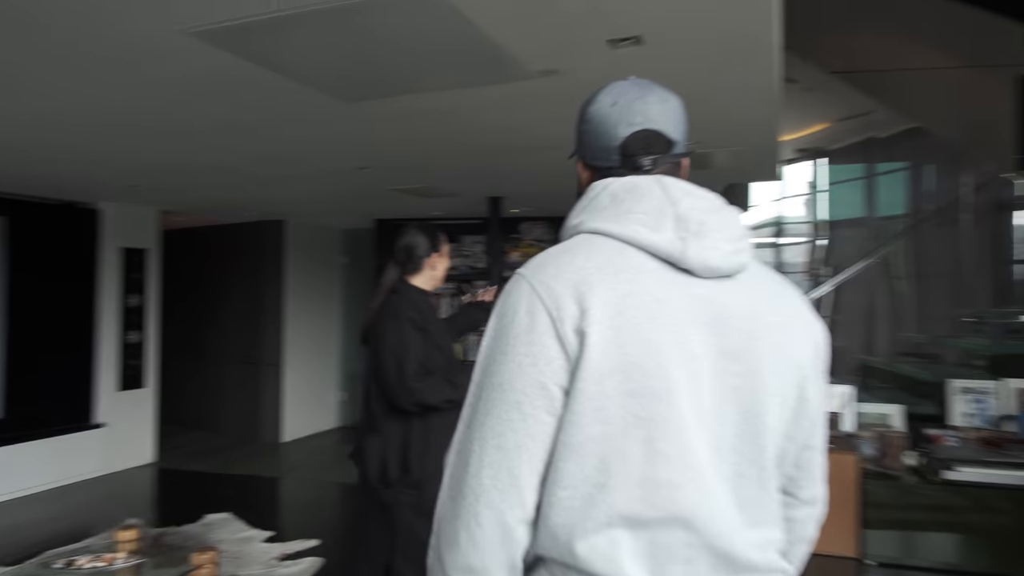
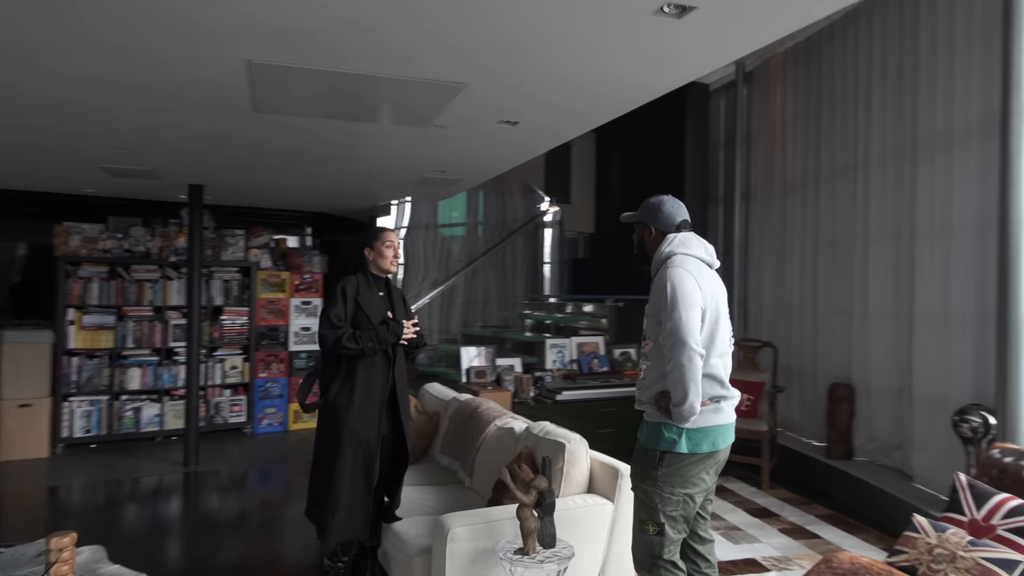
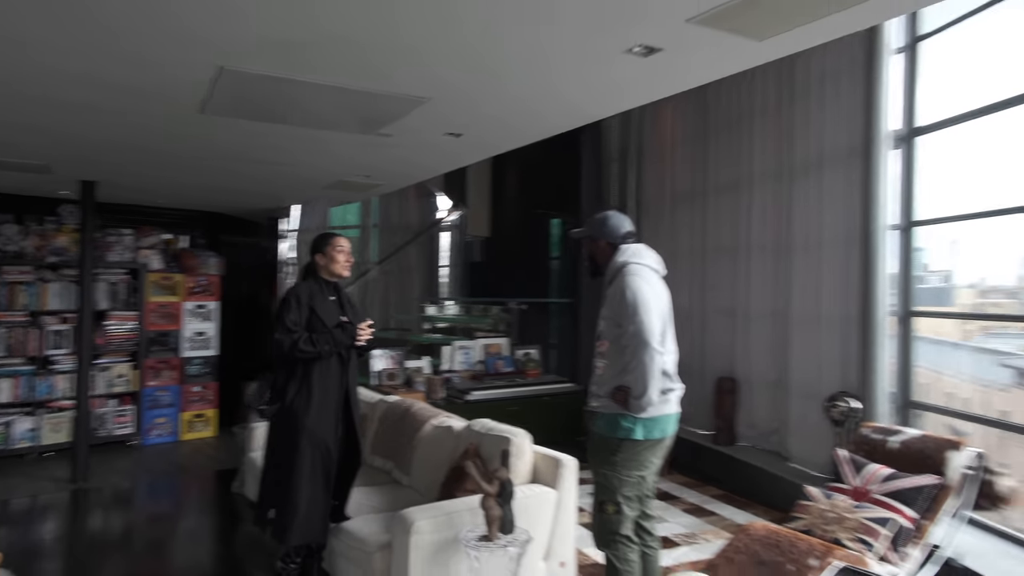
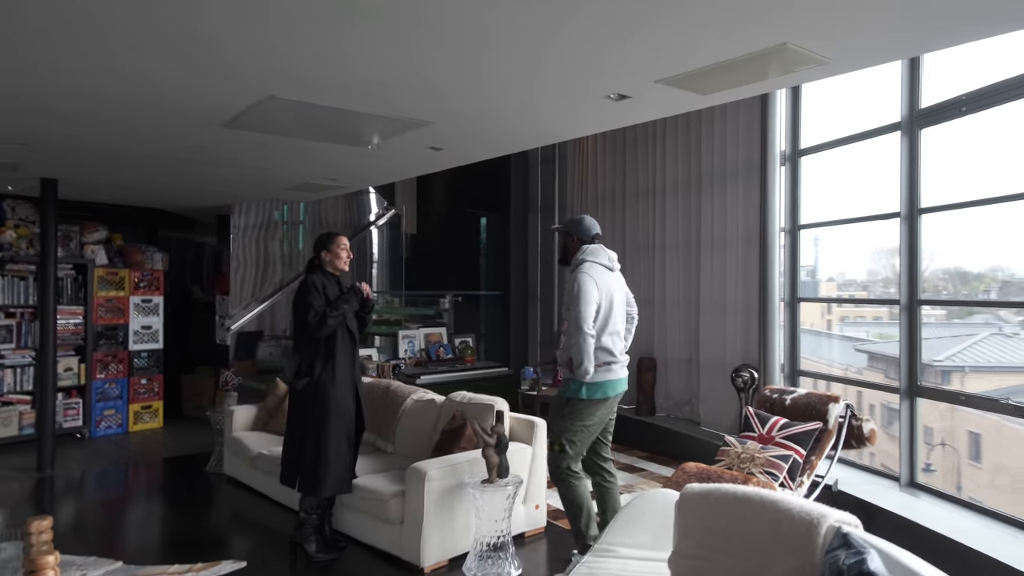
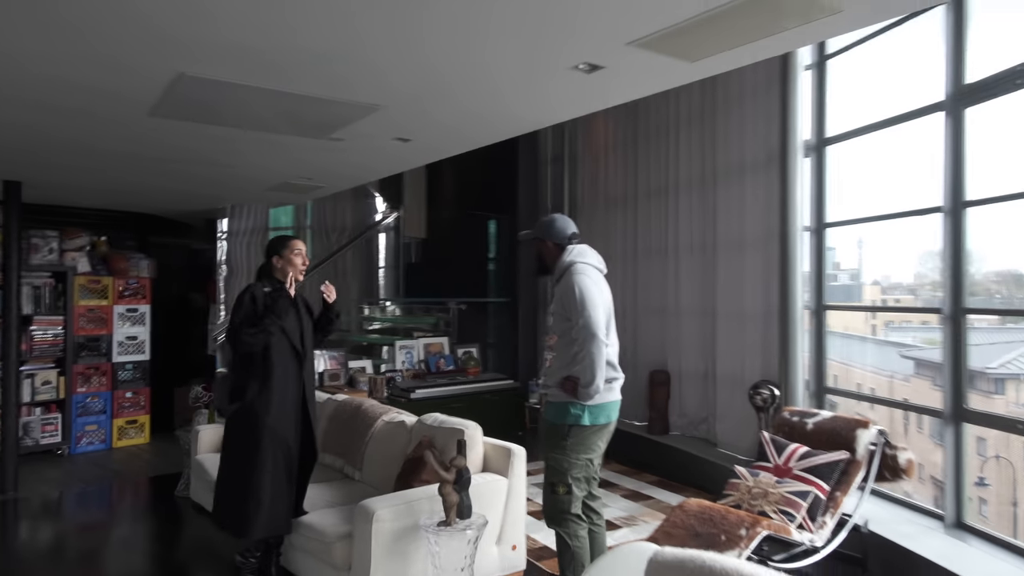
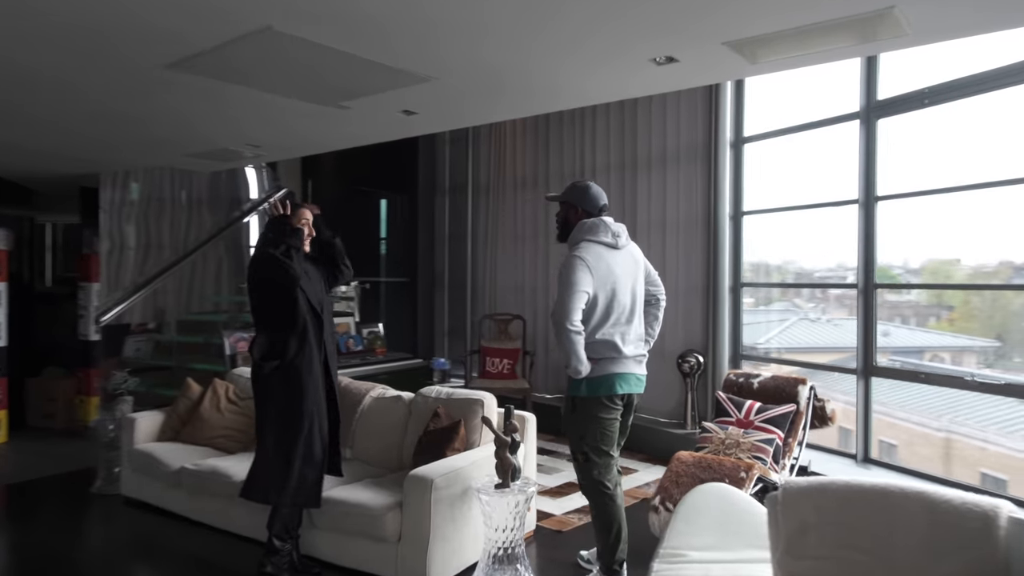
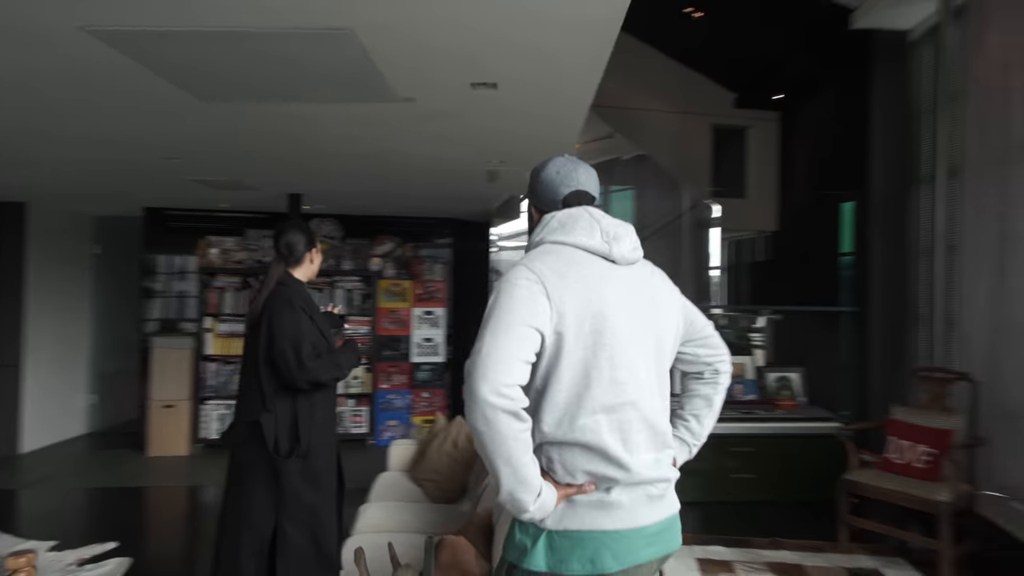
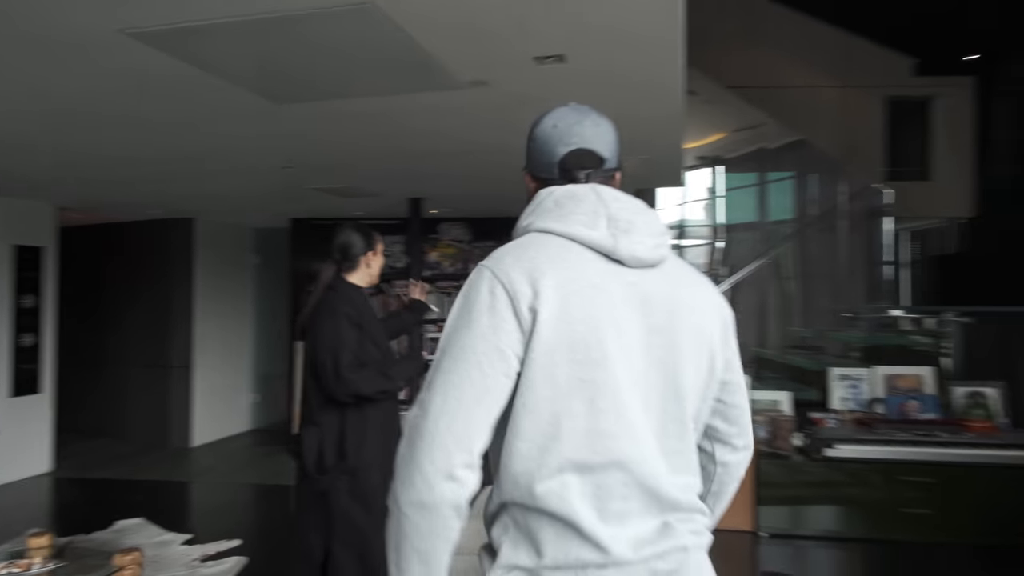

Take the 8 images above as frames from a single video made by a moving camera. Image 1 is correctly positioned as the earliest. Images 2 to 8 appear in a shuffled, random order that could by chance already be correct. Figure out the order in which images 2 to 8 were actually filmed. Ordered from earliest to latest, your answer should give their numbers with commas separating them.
8, 7, 2, 3, 5, 4, 6
